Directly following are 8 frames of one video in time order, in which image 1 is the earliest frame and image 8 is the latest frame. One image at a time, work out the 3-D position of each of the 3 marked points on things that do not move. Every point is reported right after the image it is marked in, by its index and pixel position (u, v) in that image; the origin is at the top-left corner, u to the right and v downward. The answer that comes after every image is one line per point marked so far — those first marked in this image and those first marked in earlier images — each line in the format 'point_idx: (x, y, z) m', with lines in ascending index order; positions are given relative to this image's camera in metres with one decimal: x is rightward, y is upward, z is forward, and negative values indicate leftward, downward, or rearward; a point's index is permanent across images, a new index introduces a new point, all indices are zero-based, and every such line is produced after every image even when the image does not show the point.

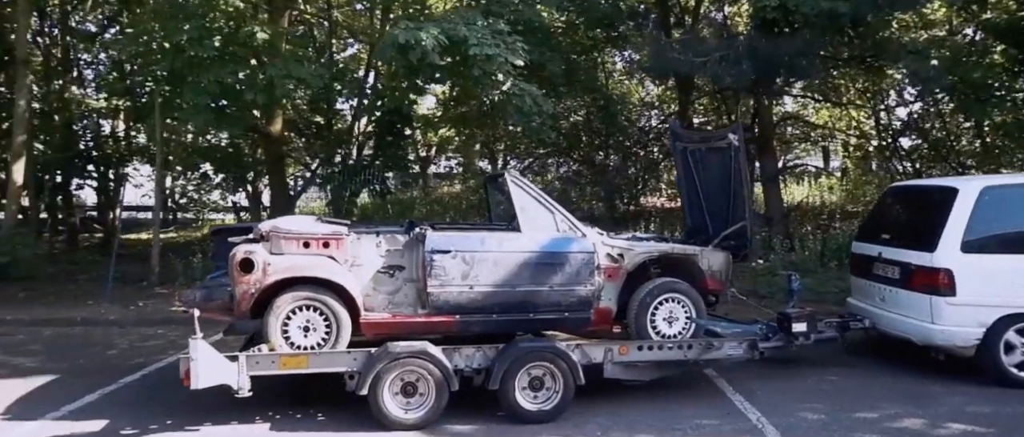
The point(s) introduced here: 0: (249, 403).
0: (-2.1, -1.5, +6.9) m
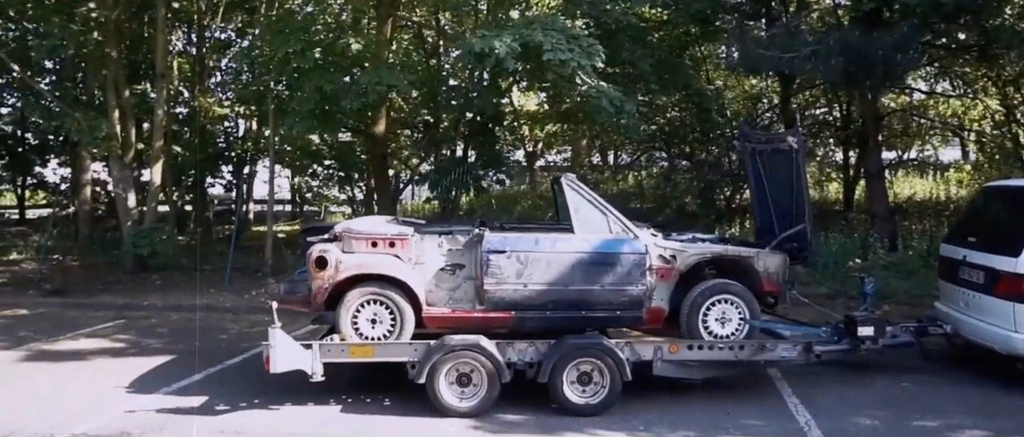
0: (-1.6, -1.5, +7.5) m
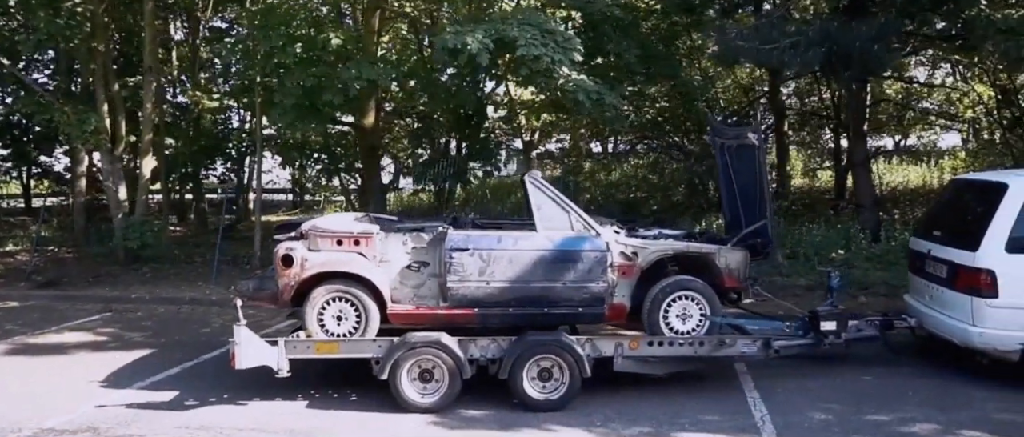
0: (-1.9, -1.5, +7.7) m
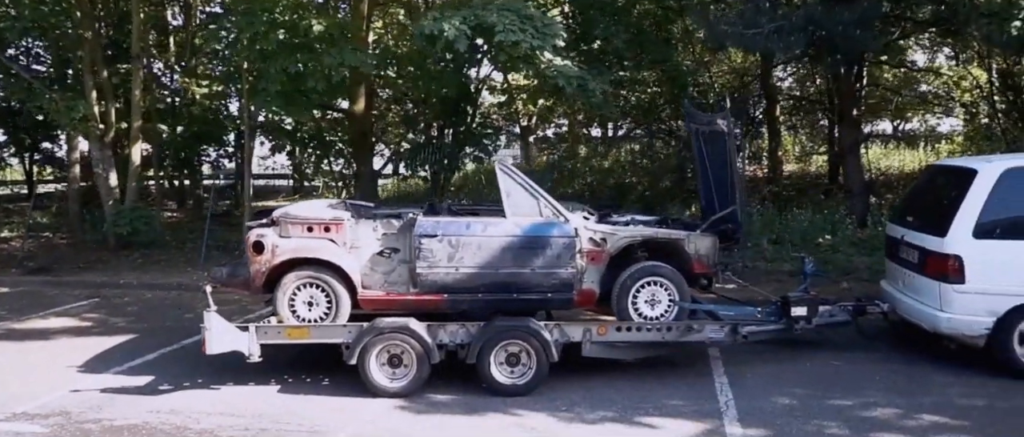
0: (-2.2, -1.3, +7.8) m
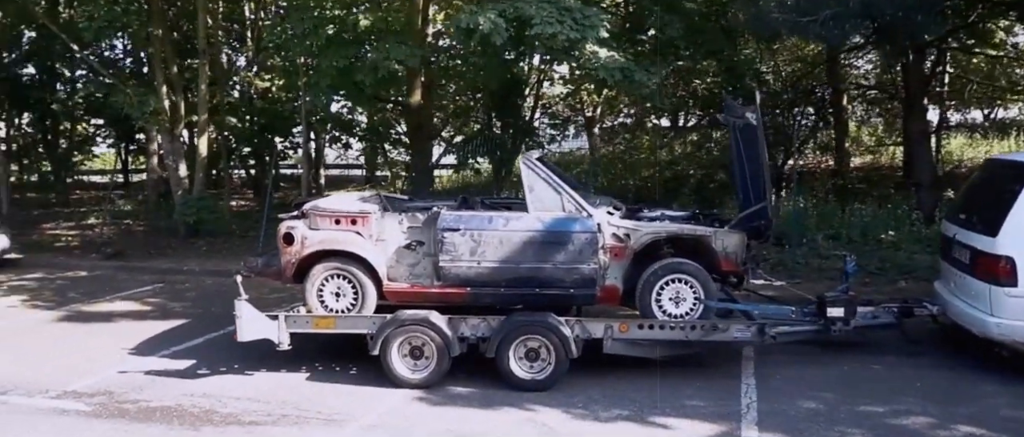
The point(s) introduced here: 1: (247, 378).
0: (-1.9, -1.3, +8.0) m
1: (-2.3, -1.4, +7.3) m
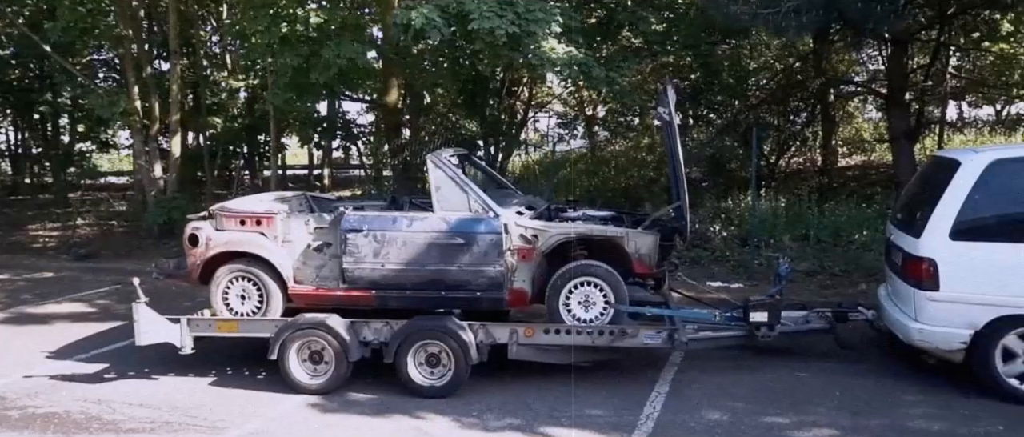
0: (-2.6, -1.3, +7.8) m
1: (-3.0, -1.4, +7.2) m
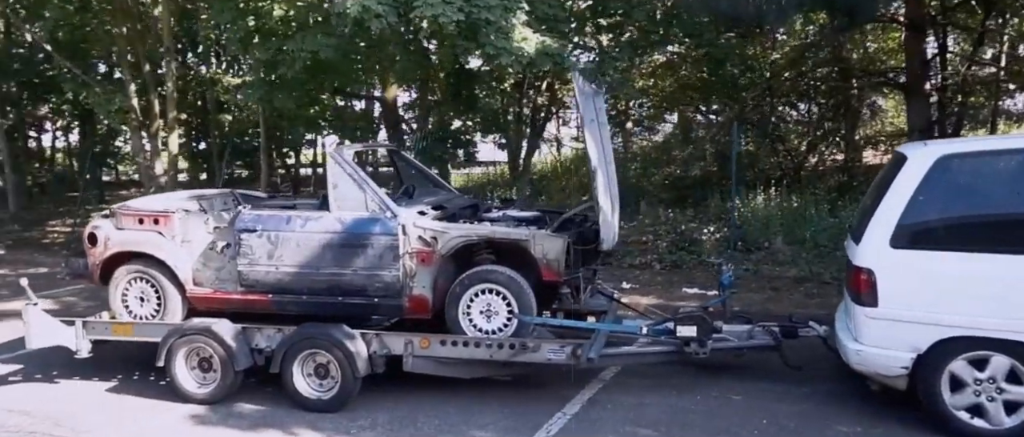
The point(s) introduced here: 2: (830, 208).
0: (-3.3, -1.3, +7.5) m
1: (-3.8, -1.4, +6.9) m
2: (+4.3, +0.2, +11.5) m
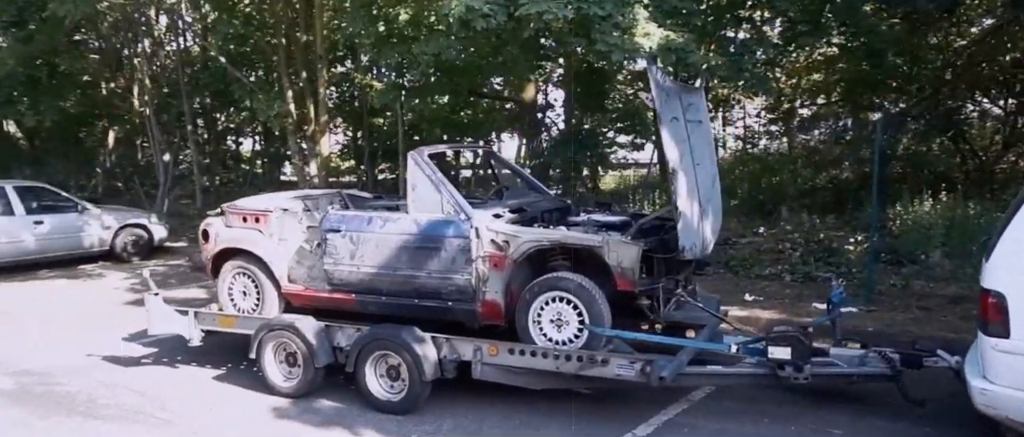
0: (-2.4, -1.2, +7.9) m
1: (-3.0, -1.3, +7.4) m
2: (+5.9, 0.0, +10.1) m
